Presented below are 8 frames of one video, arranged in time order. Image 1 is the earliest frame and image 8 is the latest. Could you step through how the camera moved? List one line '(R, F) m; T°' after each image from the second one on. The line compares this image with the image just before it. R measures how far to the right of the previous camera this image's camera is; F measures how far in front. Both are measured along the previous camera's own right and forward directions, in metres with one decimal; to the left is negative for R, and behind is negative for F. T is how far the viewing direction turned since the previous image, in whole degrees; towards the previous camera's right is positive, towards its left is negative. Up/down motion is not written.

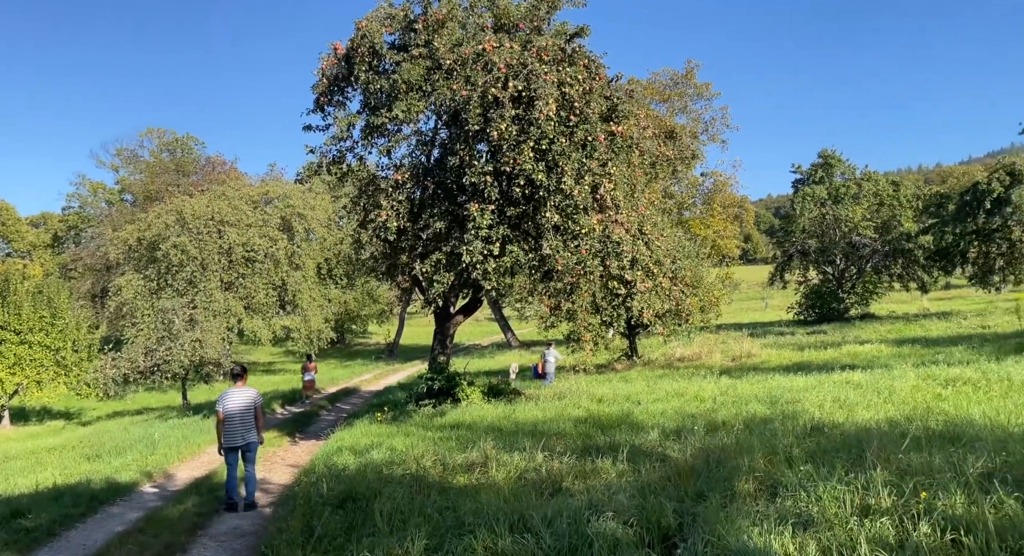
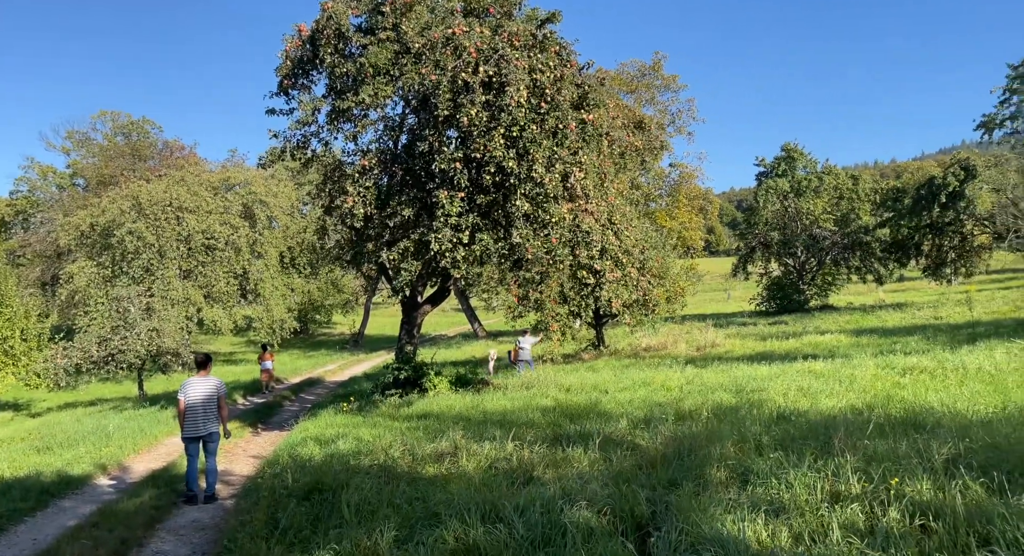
(-0.1, +0.1) m; +2°
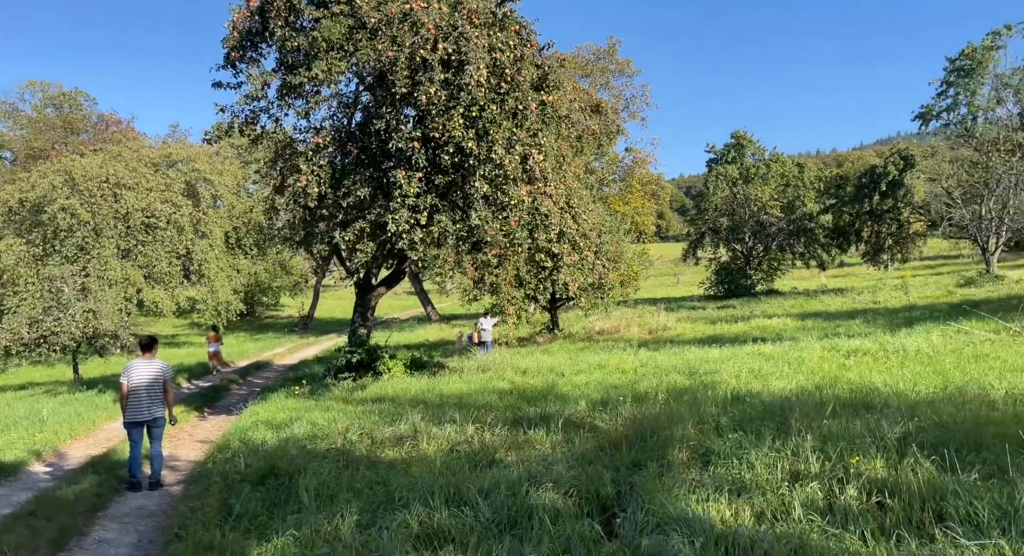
(-0.1, +0.1) m; +3°
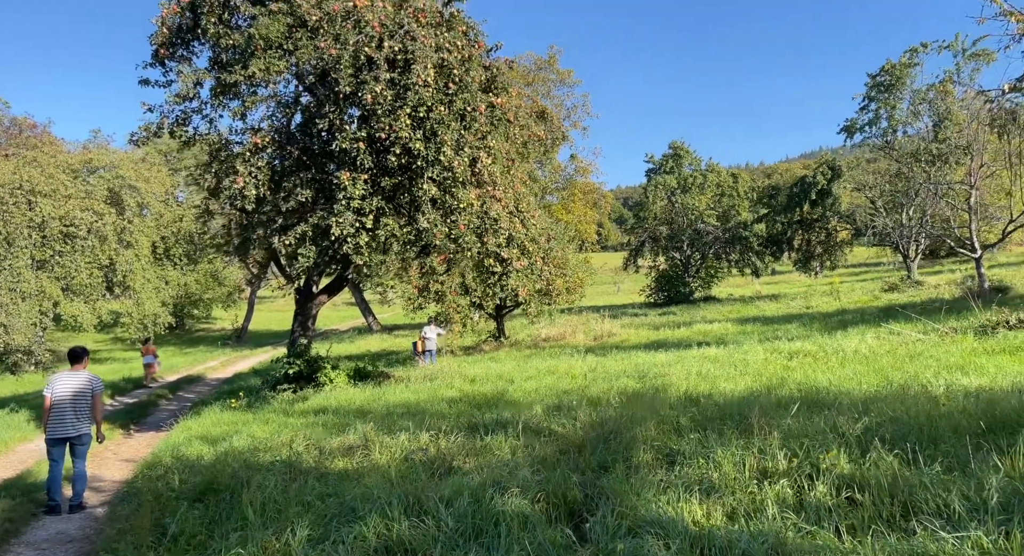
(-0.2, +0.3) m; +4°
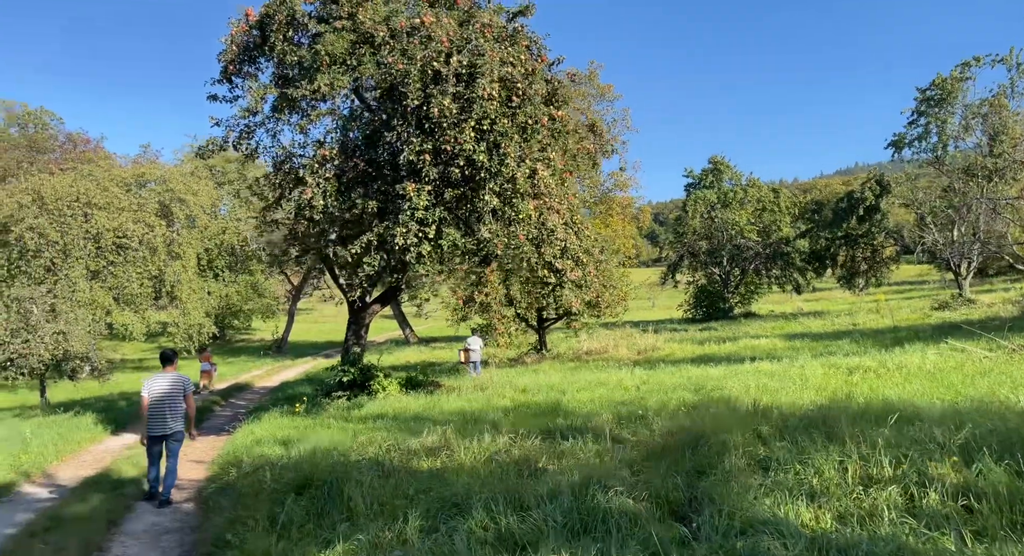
(-0.5, -0.2) m; -2°
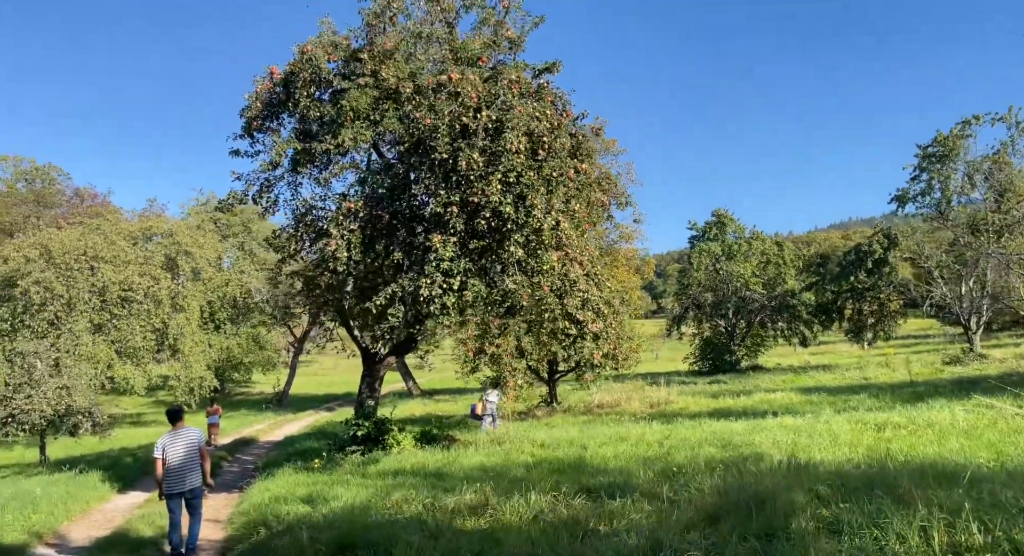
(-0.4, +0.1) m; 0°
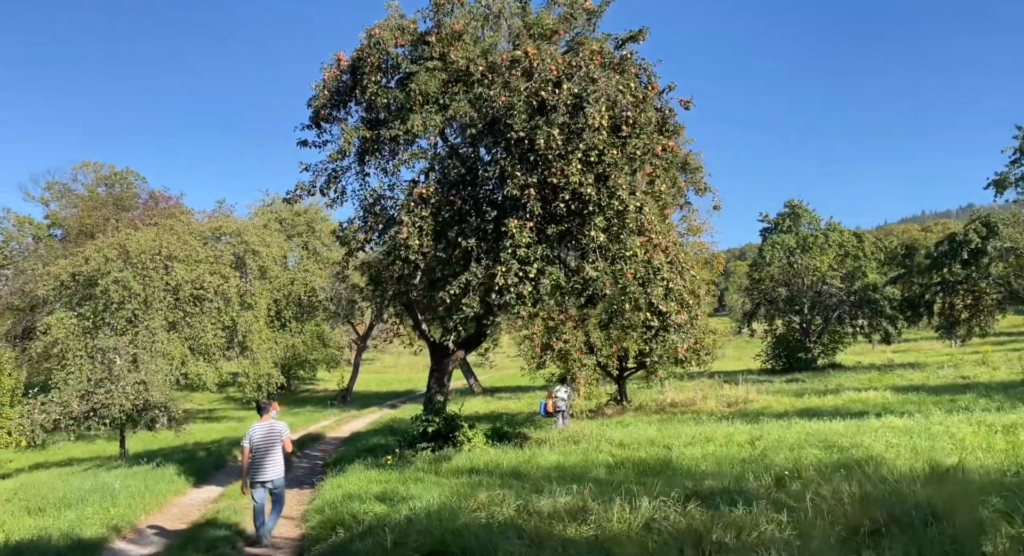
(-0.4, +0.9) m; -4°
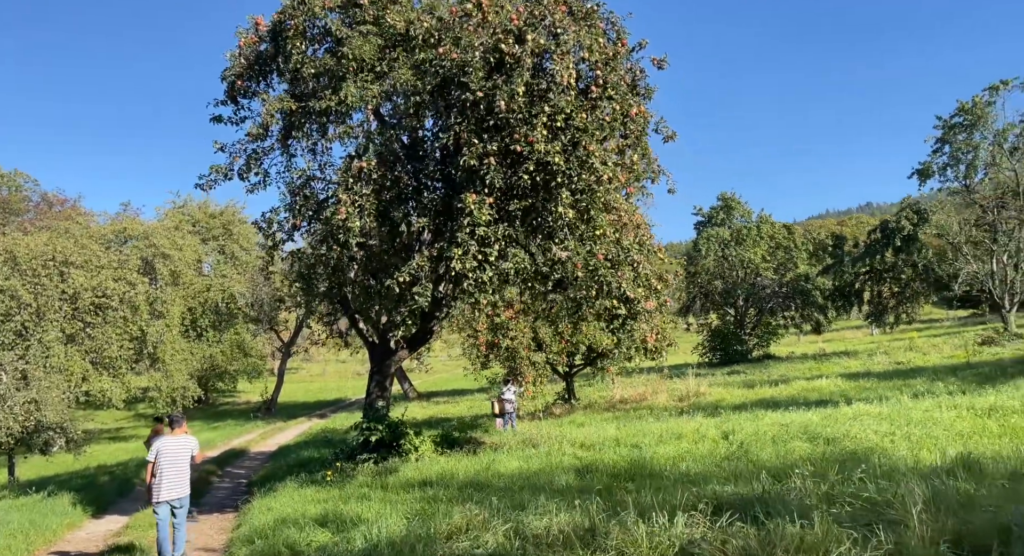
(-0.4, +1.5) m; +5°
